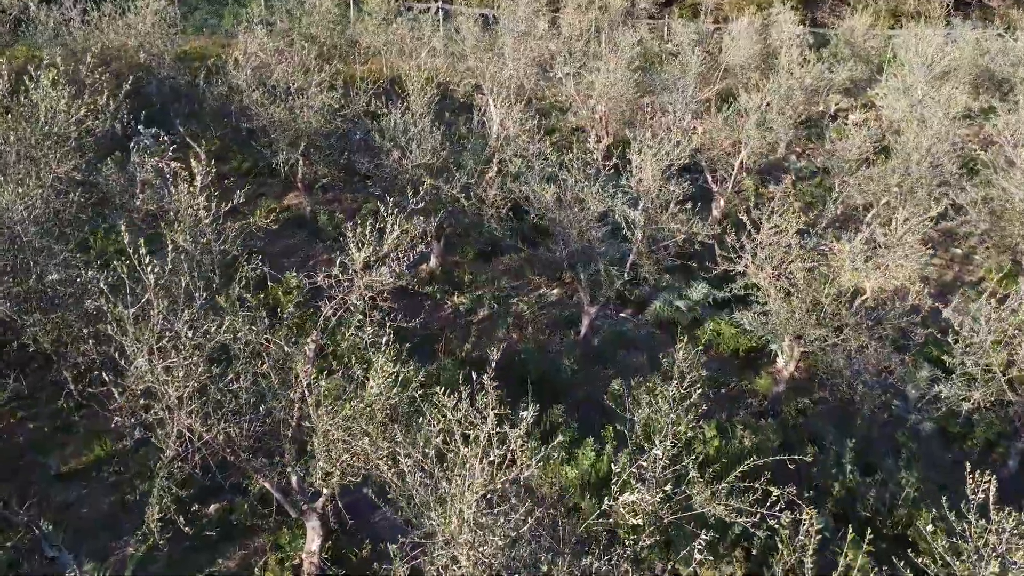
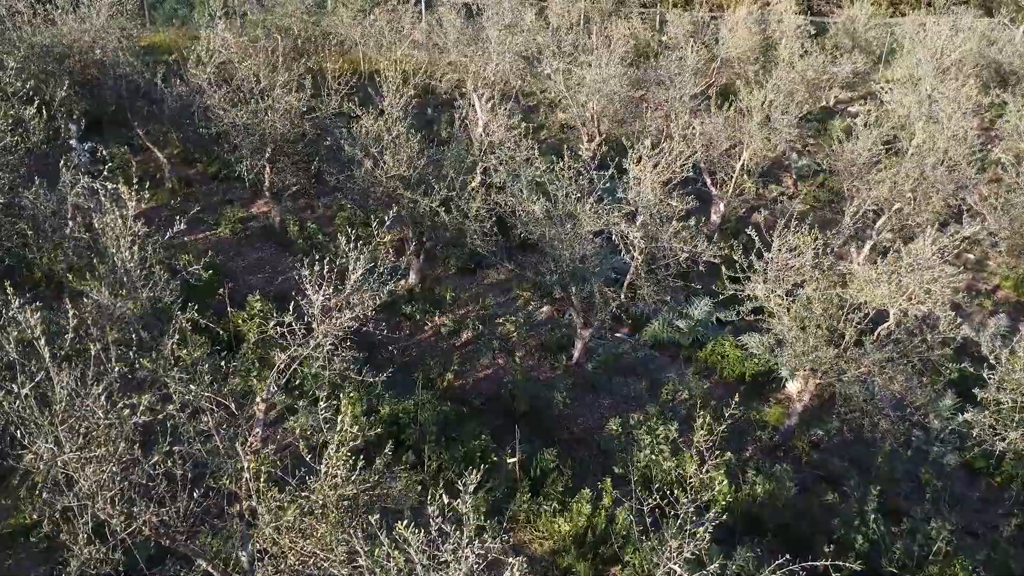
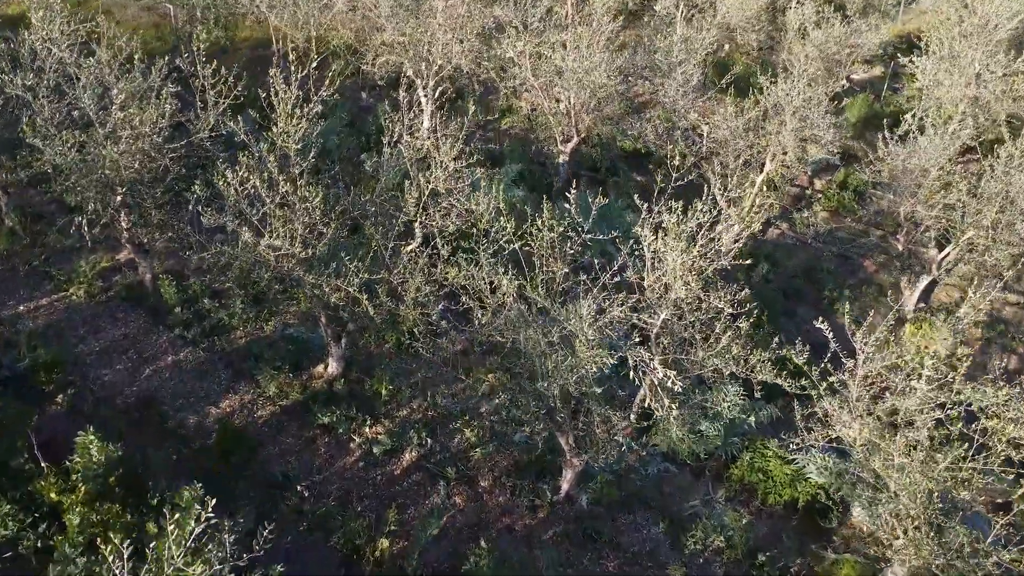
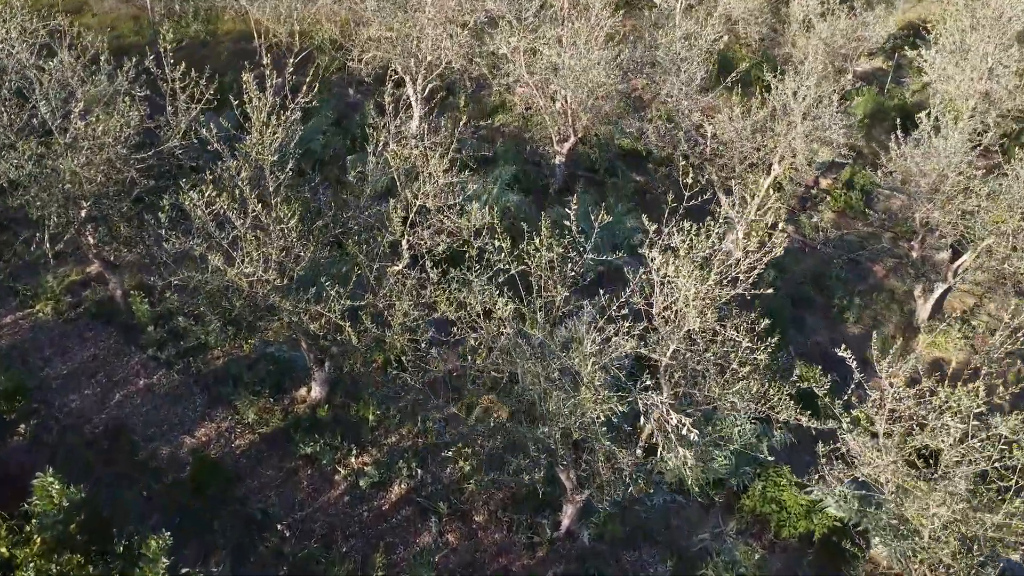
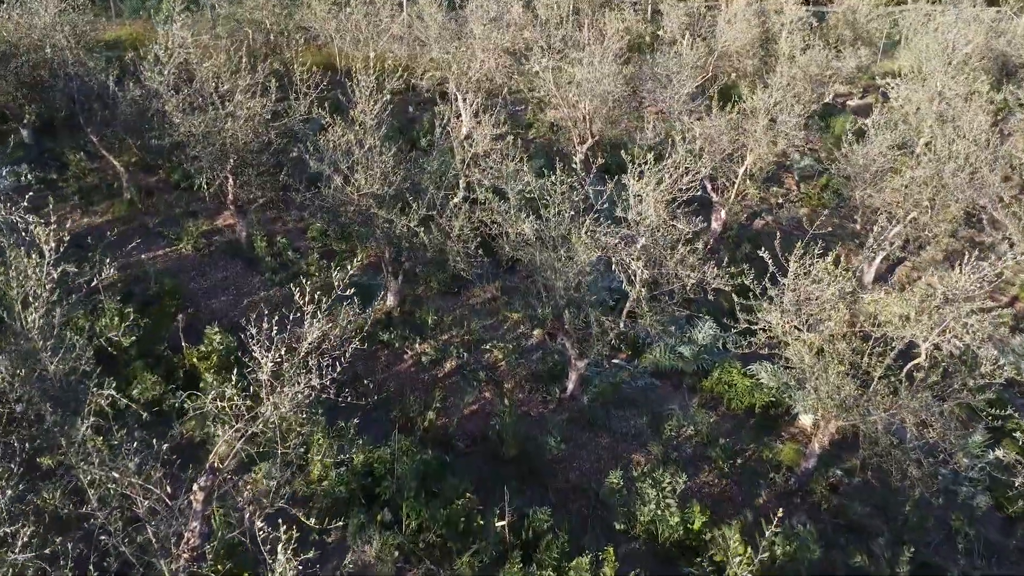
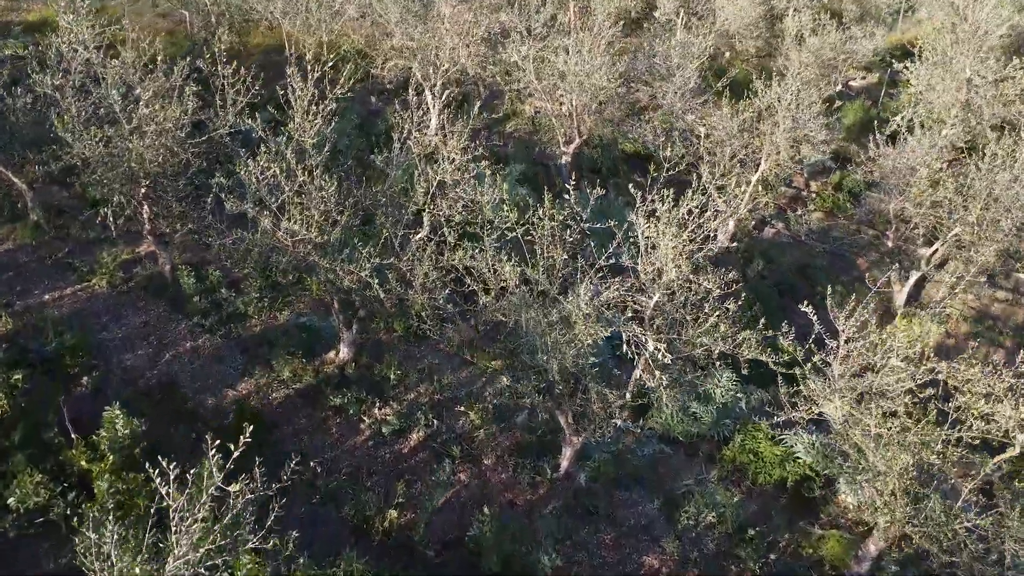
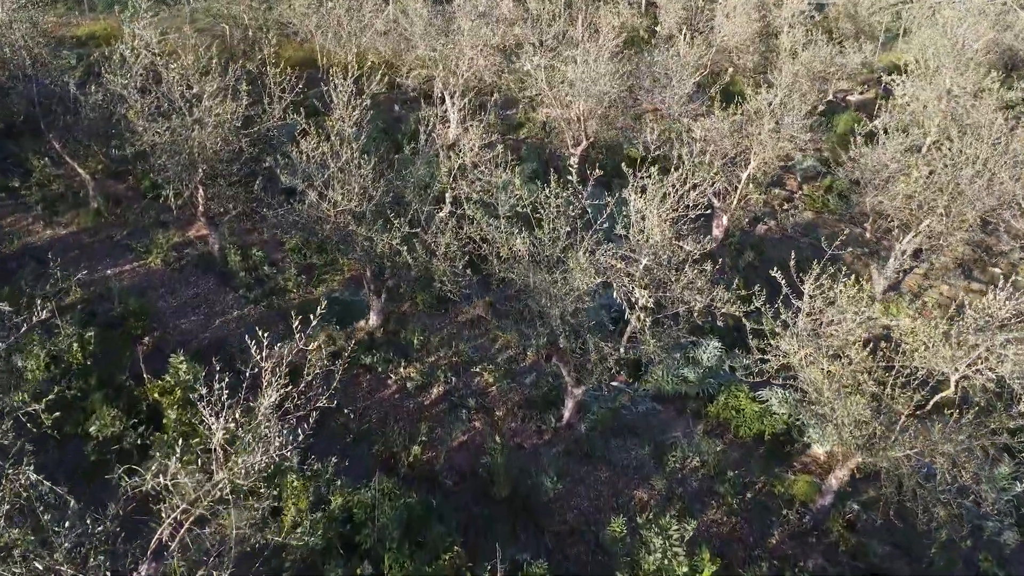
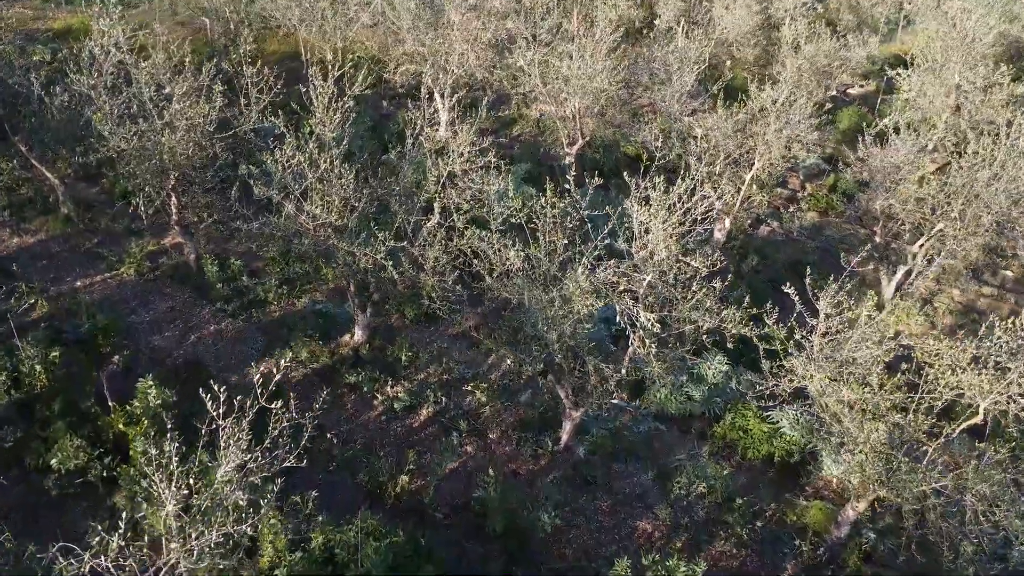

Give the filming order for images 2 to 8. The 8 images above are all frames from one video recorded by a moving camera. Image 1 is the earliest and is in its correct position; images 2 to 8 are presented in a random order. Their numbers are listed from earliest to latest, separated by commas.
2, 5, 7, 8, 6, 3, 4
